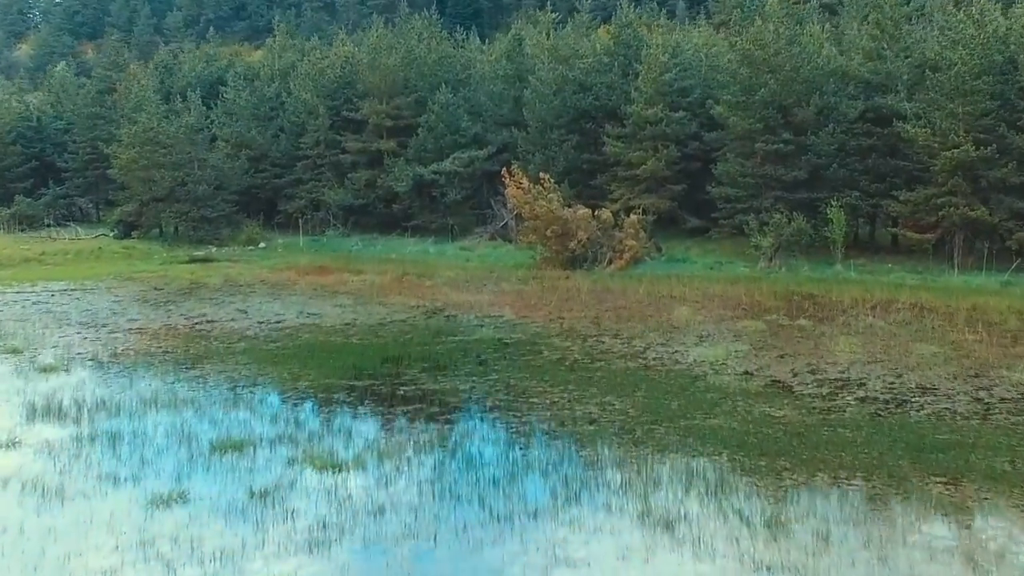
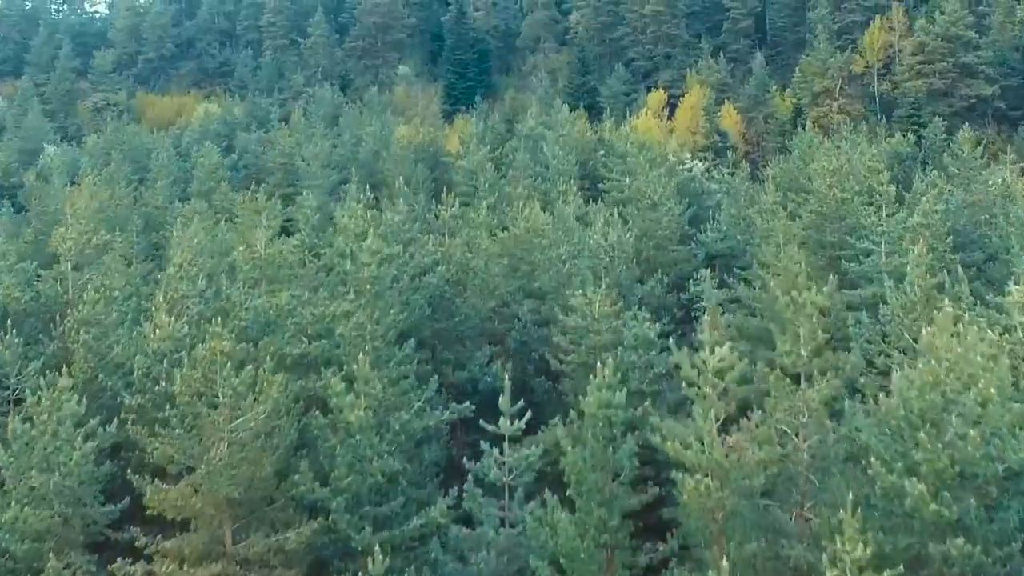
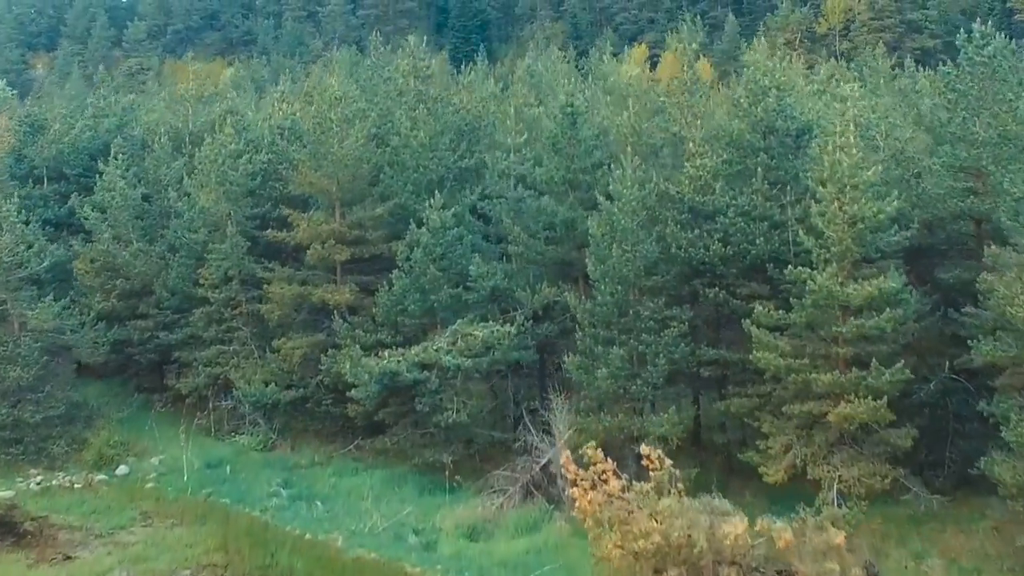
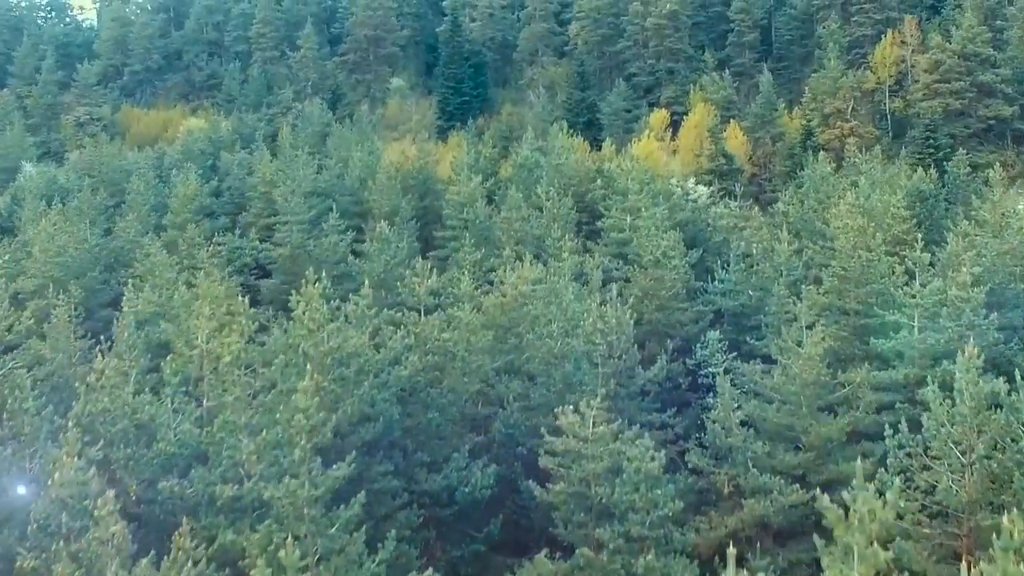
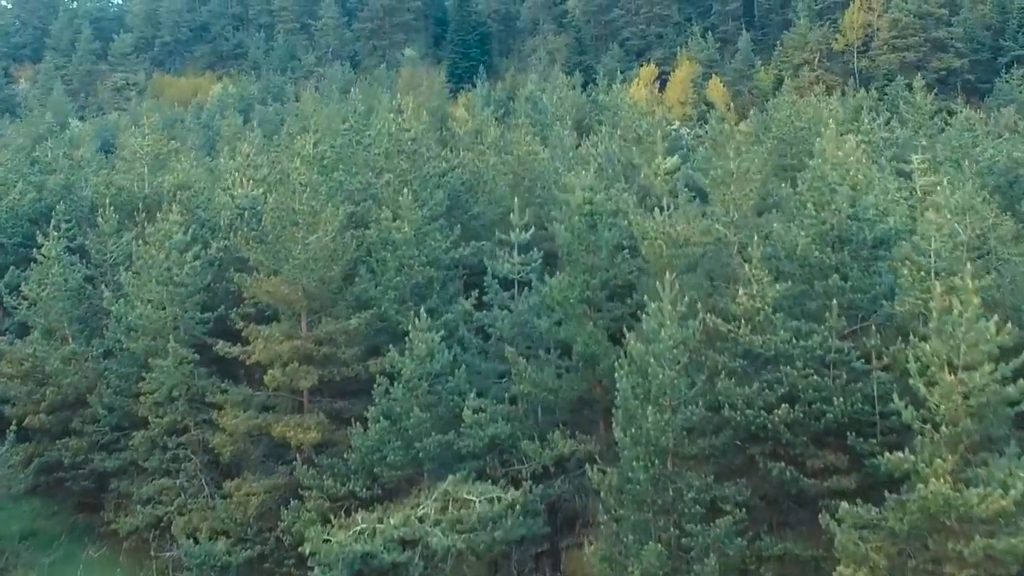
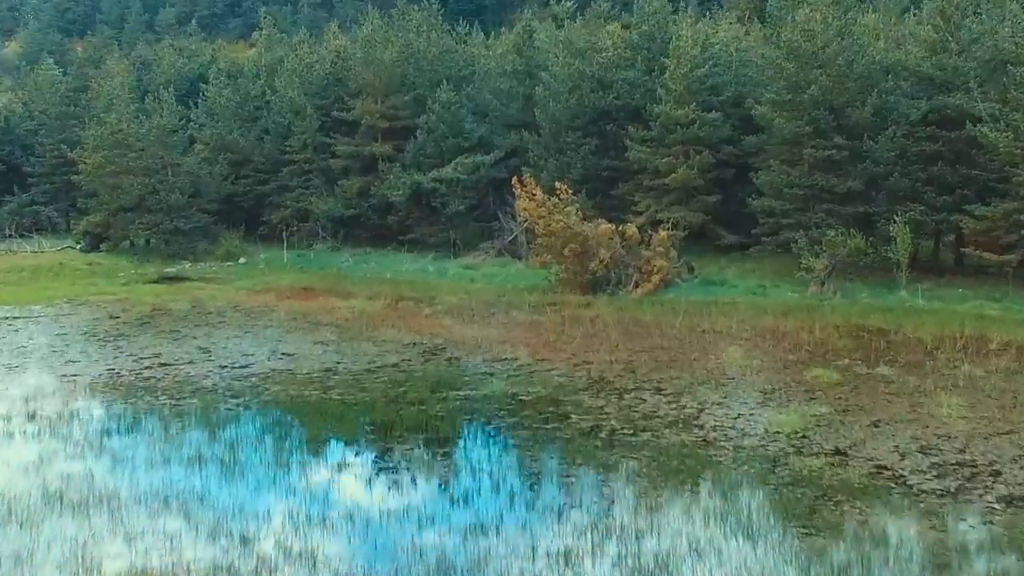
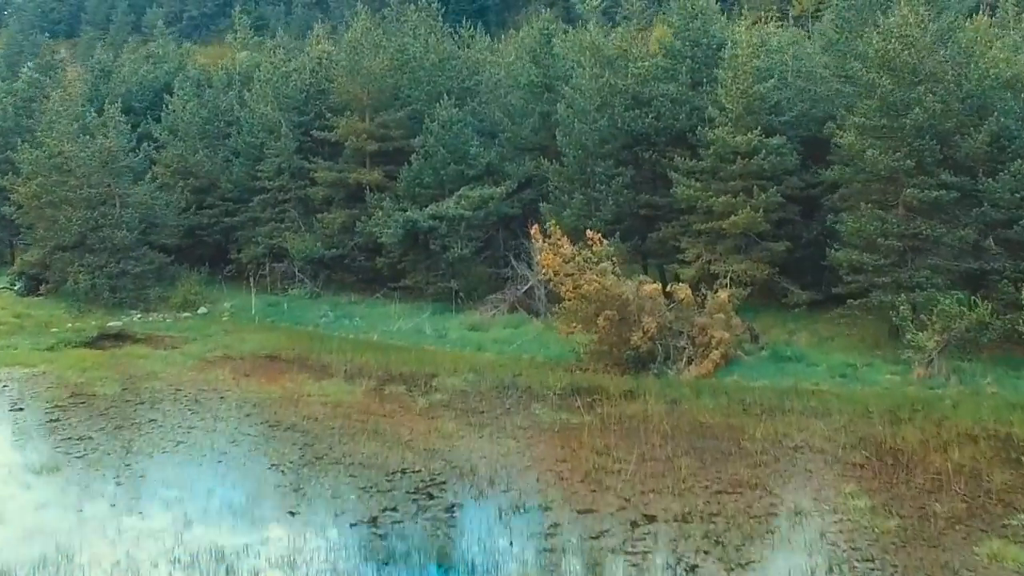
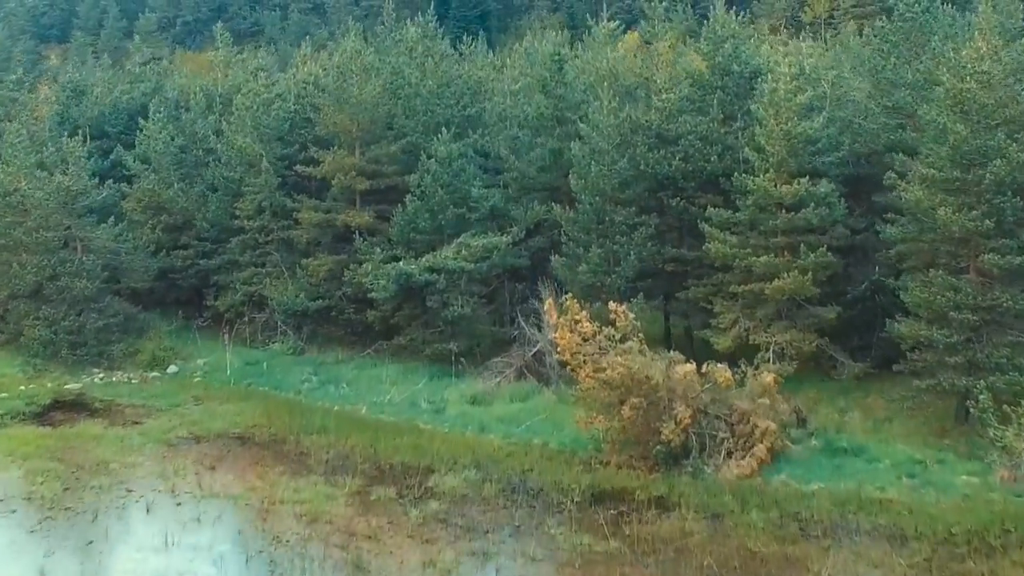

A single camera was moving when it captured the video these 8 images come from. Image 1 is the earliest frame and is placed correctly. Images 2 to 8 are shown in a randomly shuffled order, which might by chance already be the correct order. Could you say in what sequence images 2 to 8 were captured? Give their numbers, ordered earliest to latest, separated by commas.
6, 7, 8, 3, 5, 2, 4
